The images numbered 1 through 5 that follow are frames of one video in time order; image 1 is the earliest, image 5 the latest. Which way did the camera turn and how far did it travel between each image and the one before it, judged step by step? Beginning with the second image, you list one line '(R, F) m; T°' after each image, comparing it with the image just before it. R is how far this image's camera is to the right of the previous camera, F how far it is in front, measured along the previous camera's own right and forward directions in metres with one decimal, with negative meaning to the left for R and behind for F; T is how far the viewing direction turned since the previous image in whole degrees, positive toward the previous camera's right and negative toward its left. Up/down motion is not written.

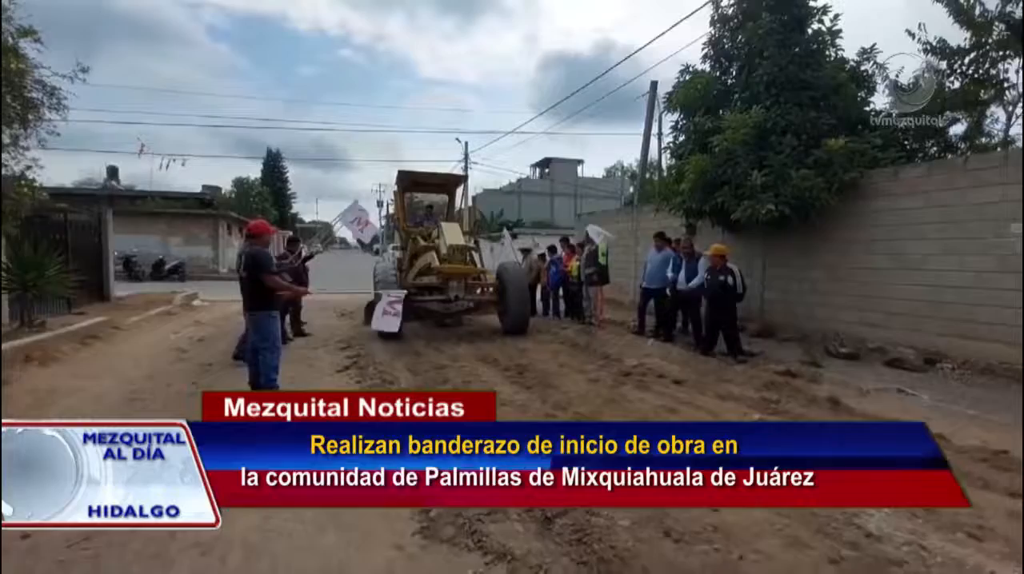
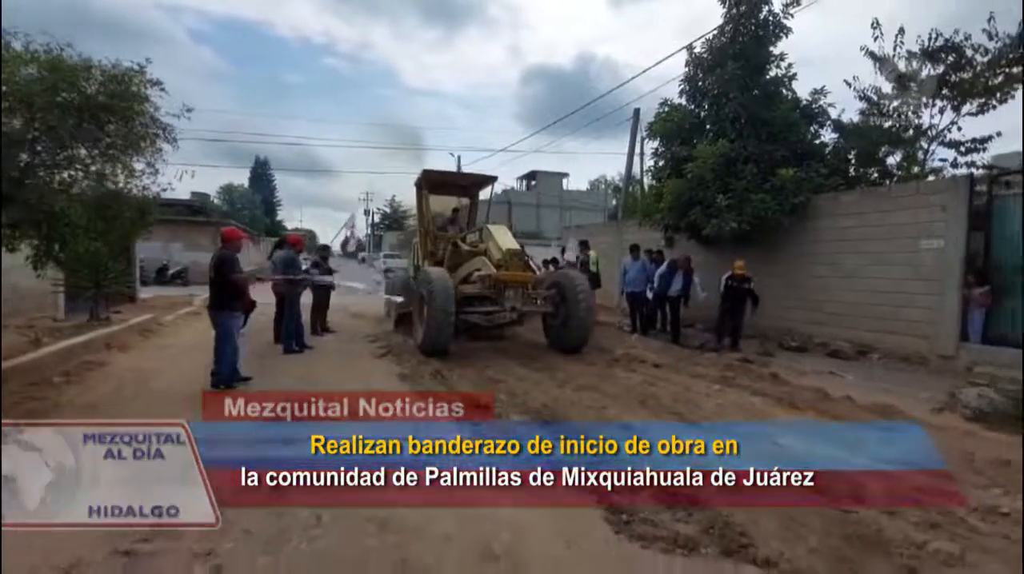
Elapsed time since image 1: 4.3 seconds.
(-0.3, -1.2) m; +1°
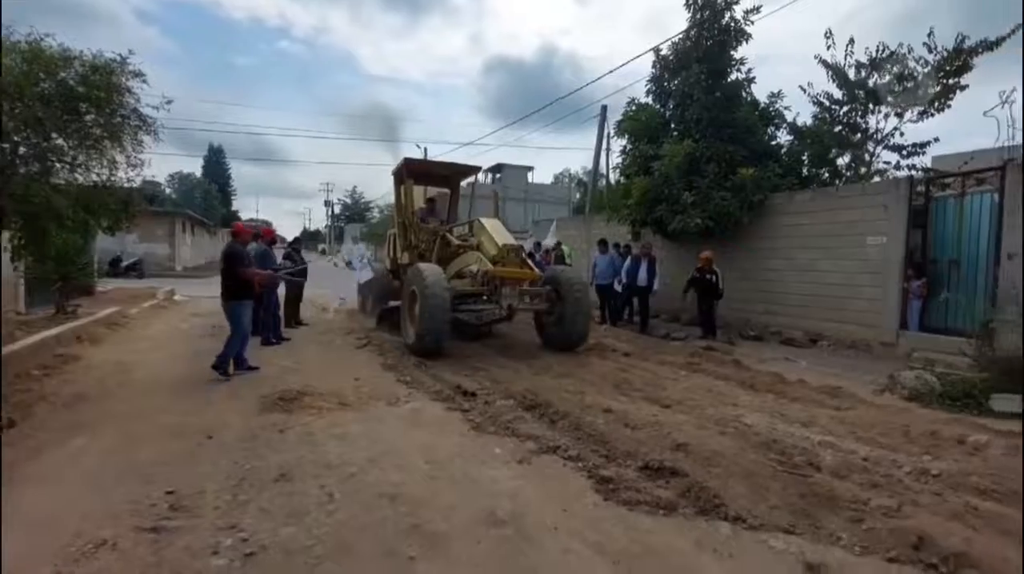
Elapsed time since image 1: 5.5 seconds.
(-0.2, -0.3) m; +3°
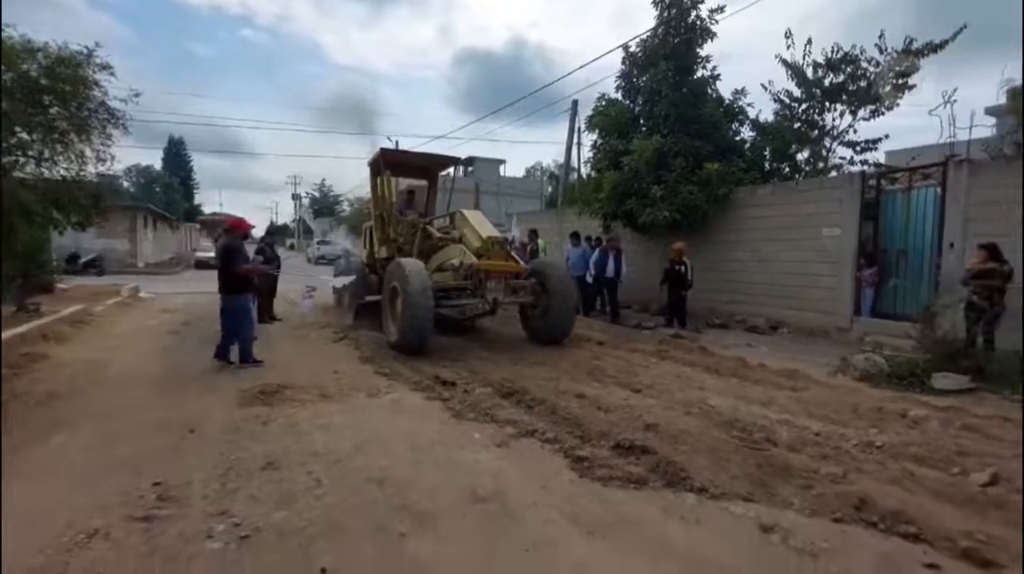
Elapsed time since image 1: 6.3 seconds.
(0.0, -0.2) m; +2°
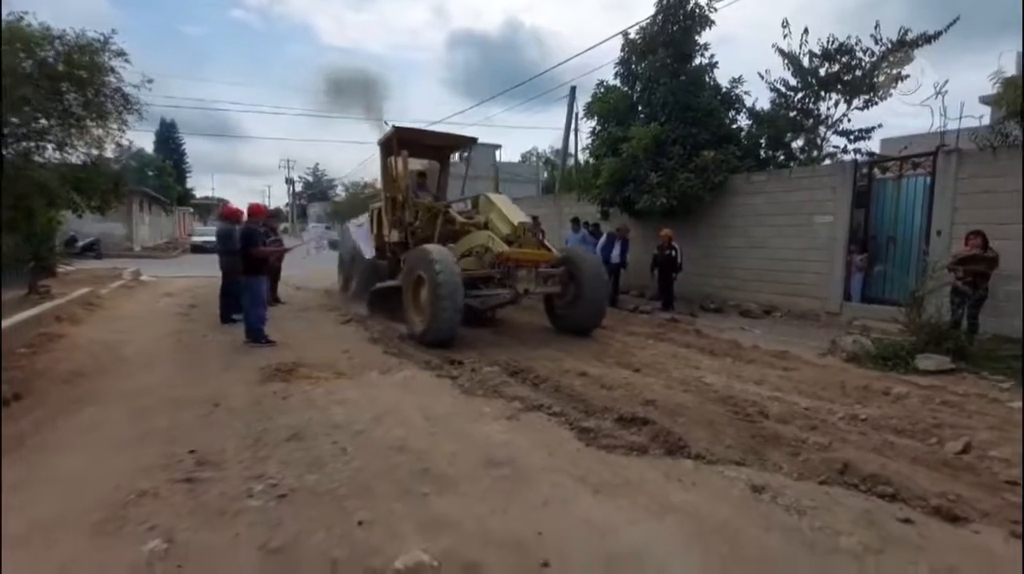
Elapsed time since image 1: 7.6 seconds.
(-0.1, -0.2) m; 0°
